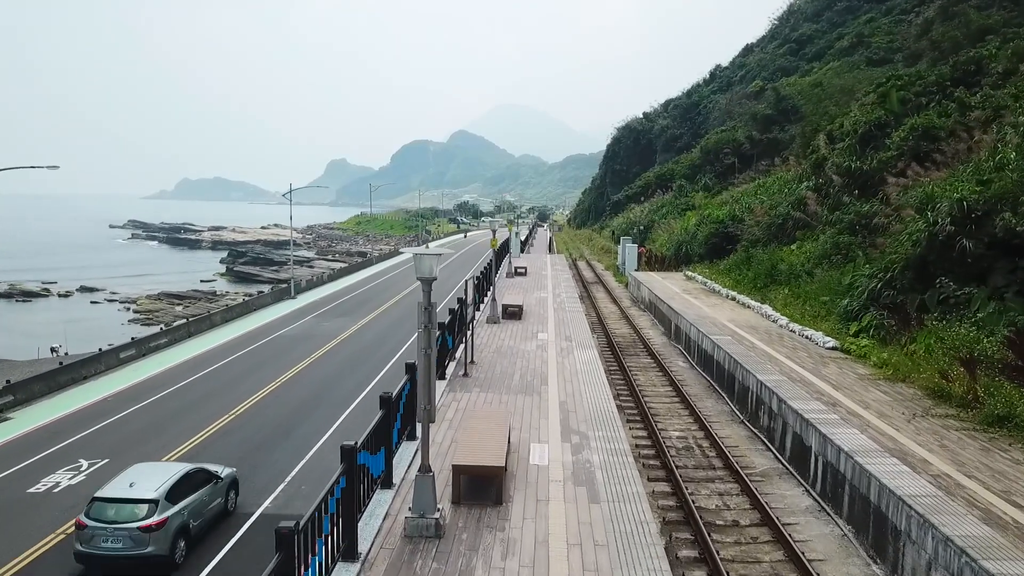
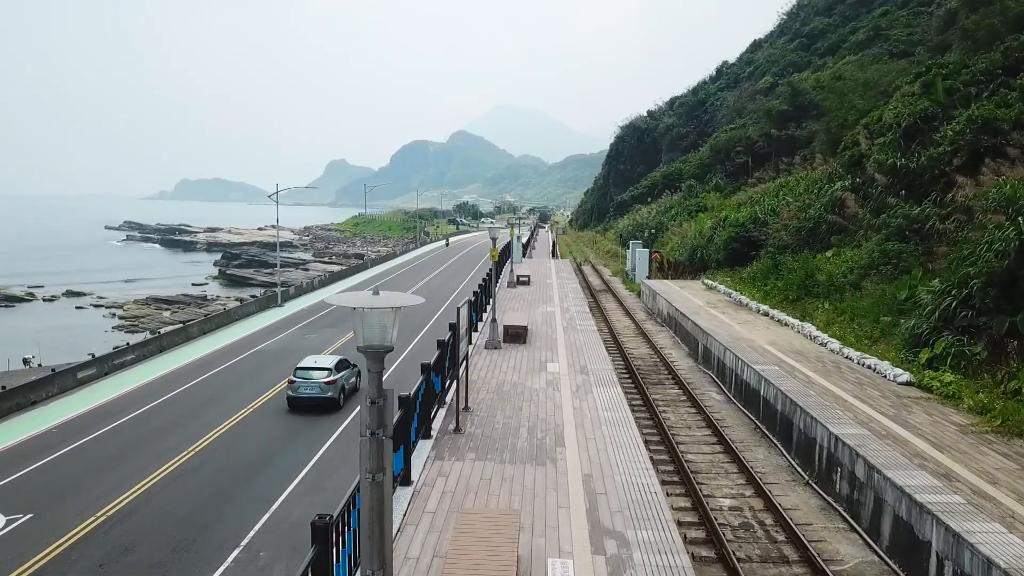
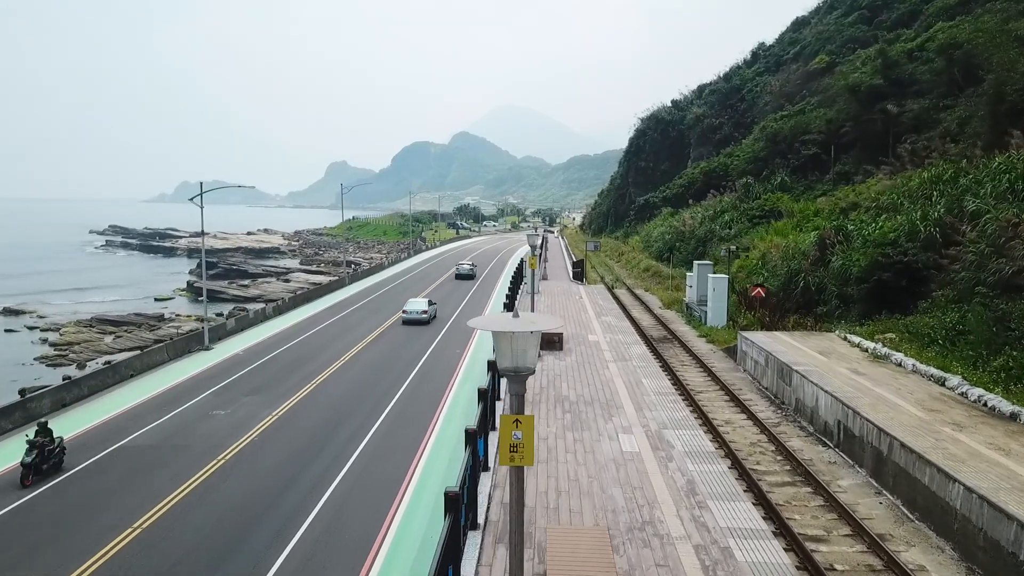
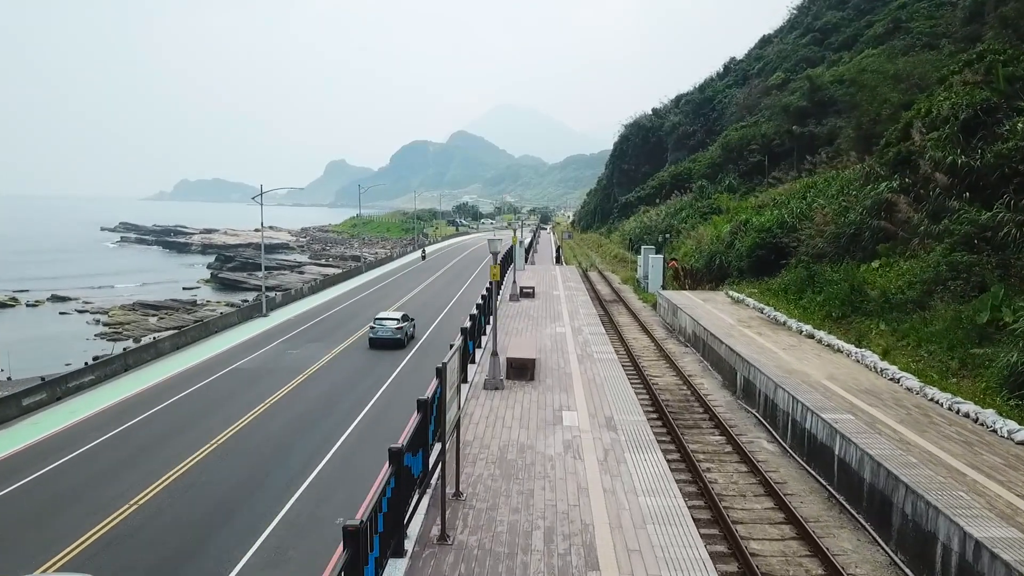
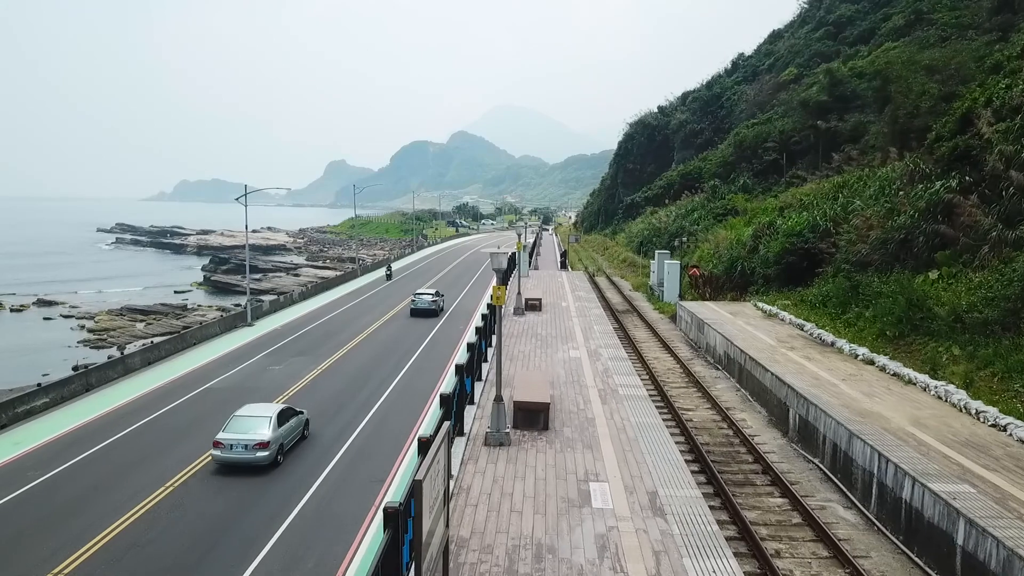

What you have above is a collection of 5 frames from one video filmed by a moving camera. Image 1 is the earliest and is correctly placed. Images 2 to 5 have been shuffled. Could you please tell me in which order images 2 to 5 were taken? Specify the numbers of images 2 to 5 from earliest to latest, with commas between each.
2, 4, 5, 3
